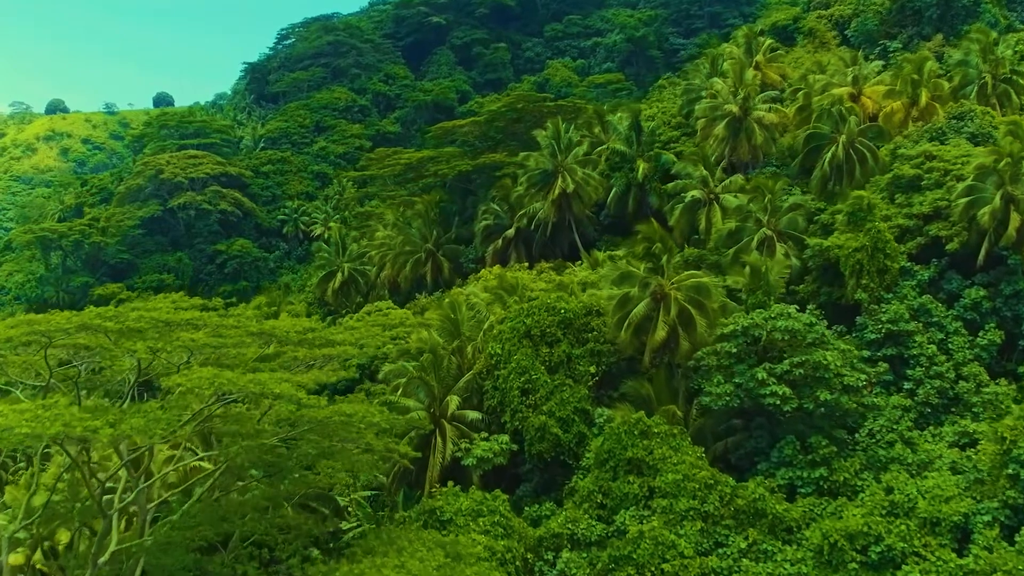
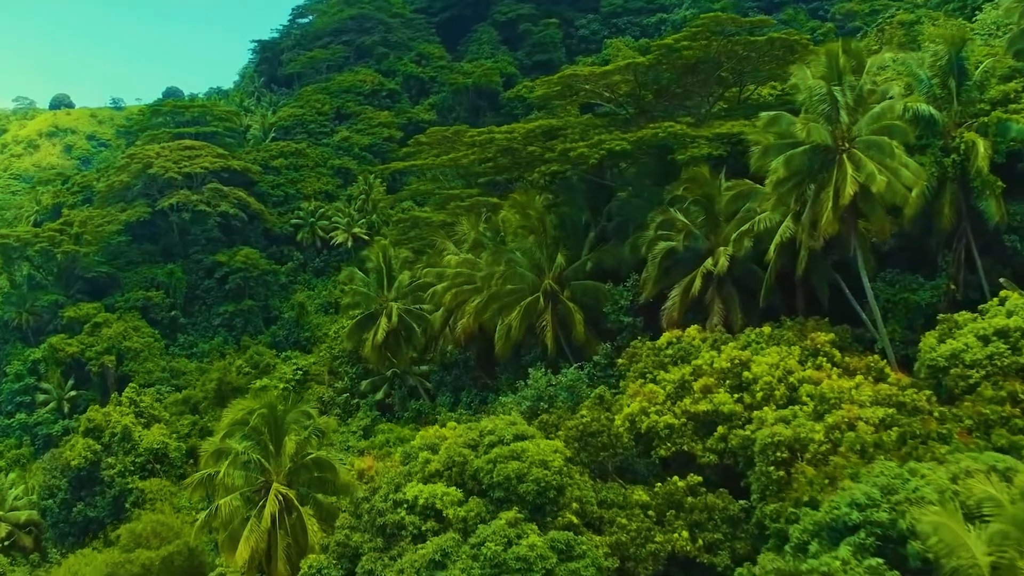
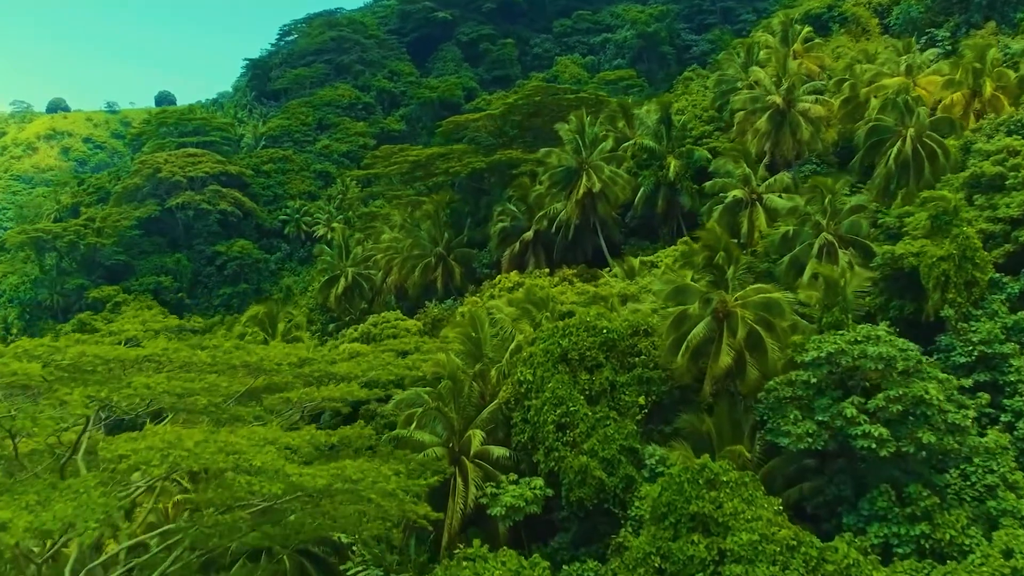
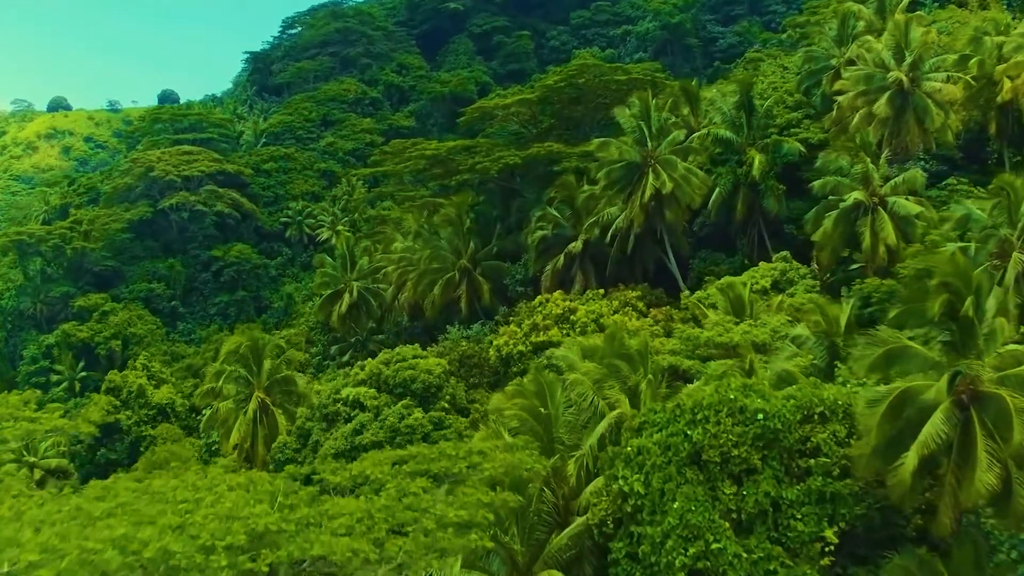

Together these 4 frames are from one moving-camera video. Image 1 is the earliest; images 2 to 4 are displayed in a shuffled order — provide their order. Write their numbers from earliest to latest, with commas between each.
3, 4, 2
